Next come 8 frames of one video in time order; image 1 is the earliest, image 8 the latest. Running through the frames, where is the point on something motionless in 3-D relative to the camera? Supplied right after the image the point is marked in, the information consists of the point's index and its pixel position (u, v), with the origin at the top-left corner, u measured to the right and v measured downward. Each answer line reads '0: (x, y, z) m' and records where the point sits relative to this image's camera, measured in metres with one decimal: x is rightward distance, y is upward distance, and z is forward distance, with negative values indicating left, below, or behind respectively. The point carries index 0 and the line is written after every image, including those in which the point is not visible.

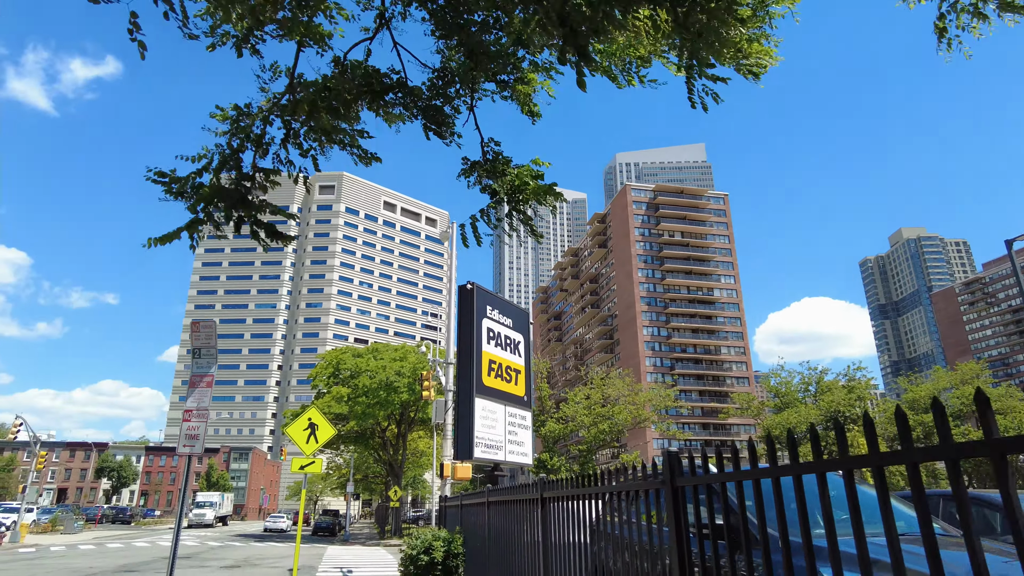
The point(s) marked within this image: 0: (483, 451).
0: (-0.5, -2.6, +10.3) m
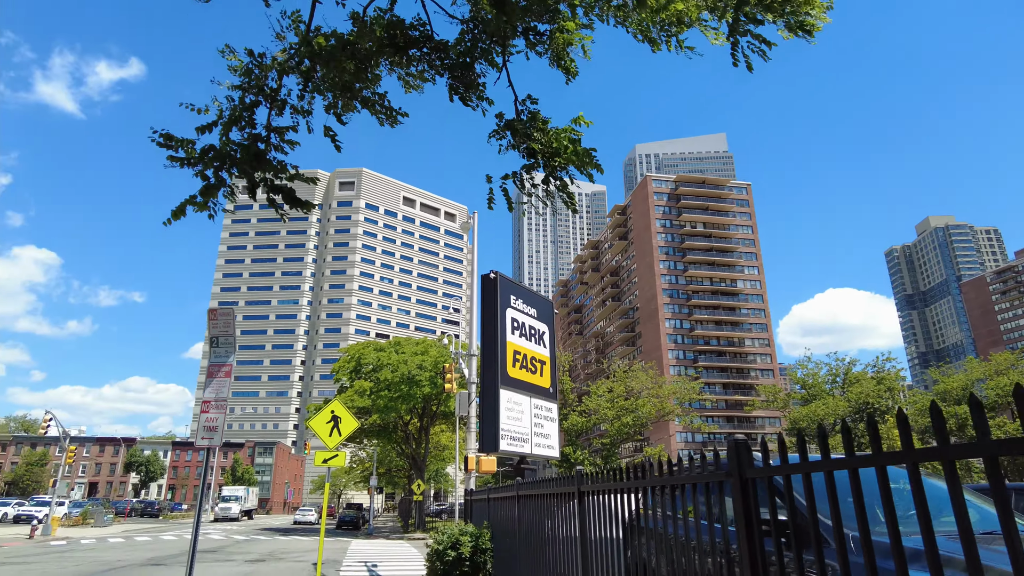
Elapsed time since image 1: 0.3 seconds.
0: (0.0, -2.4, +10.1) m
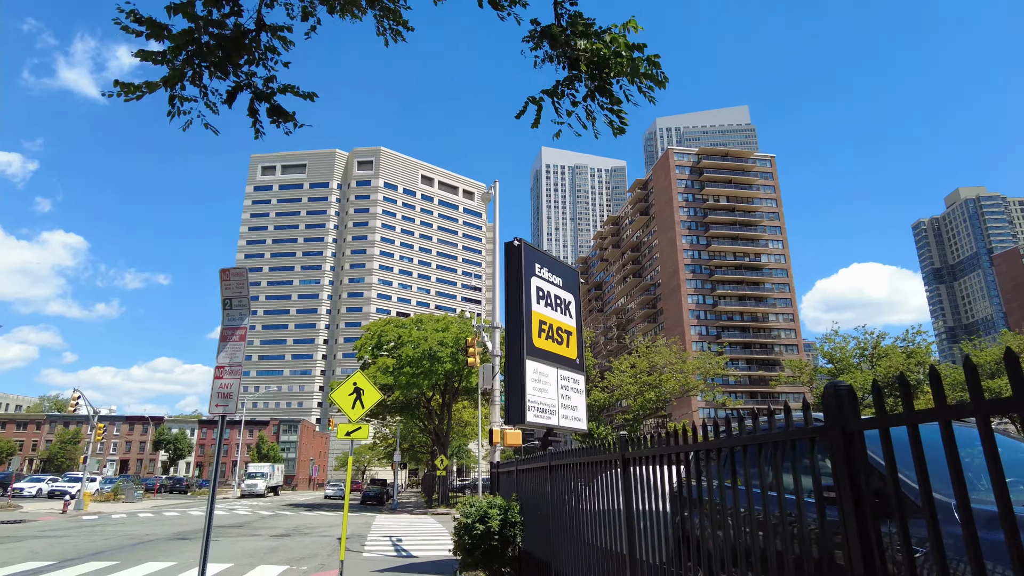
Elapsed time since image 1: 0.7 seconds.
0: (+0.4, -1.9, +9.8) m
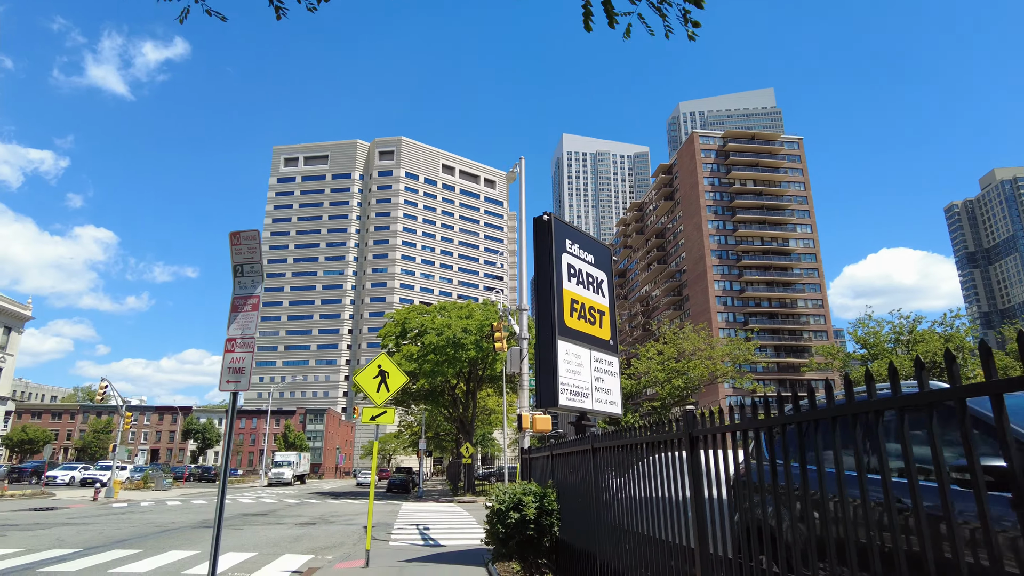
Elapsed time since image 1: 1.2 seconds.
0: (+0.8, -1.5, +9.2) m
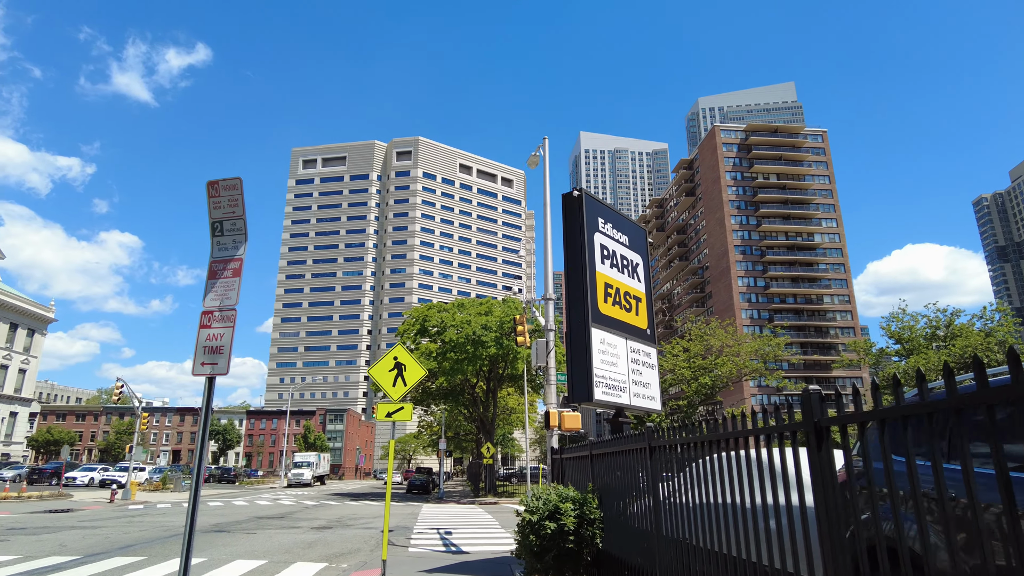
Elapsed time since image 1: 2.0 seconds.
0: (+1.2, -1.3, +8.3) m
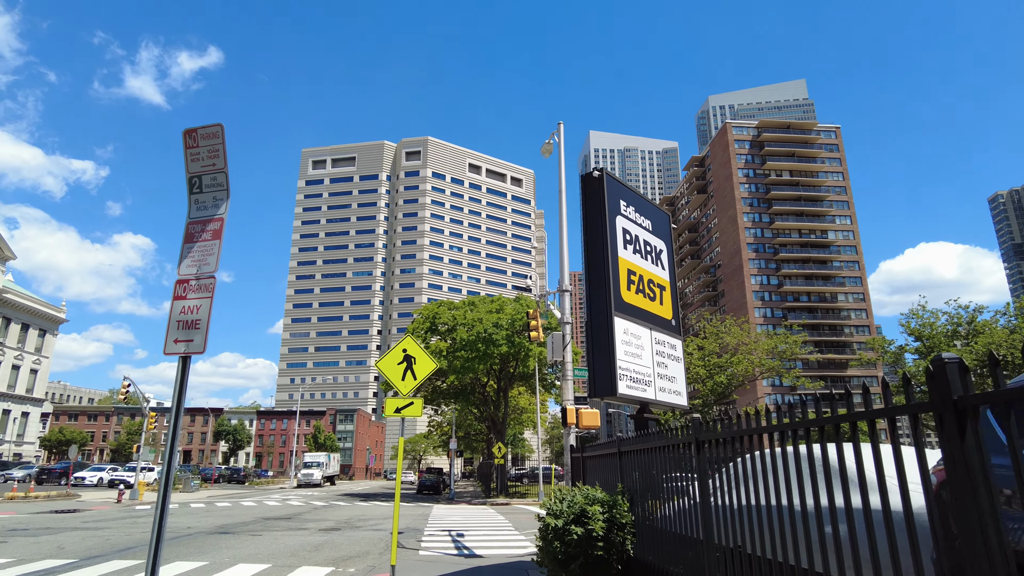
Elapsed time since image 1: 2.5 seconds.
0: (+1.4, -1.1, +7.7) m
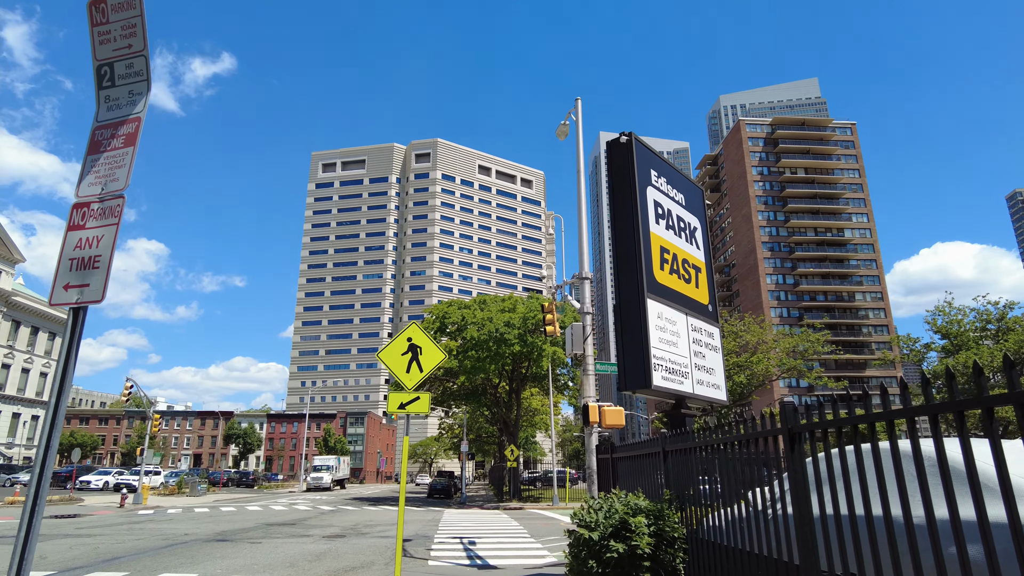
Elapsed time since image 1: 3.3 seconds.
0: (+1.6, -0.9, +6.8) m
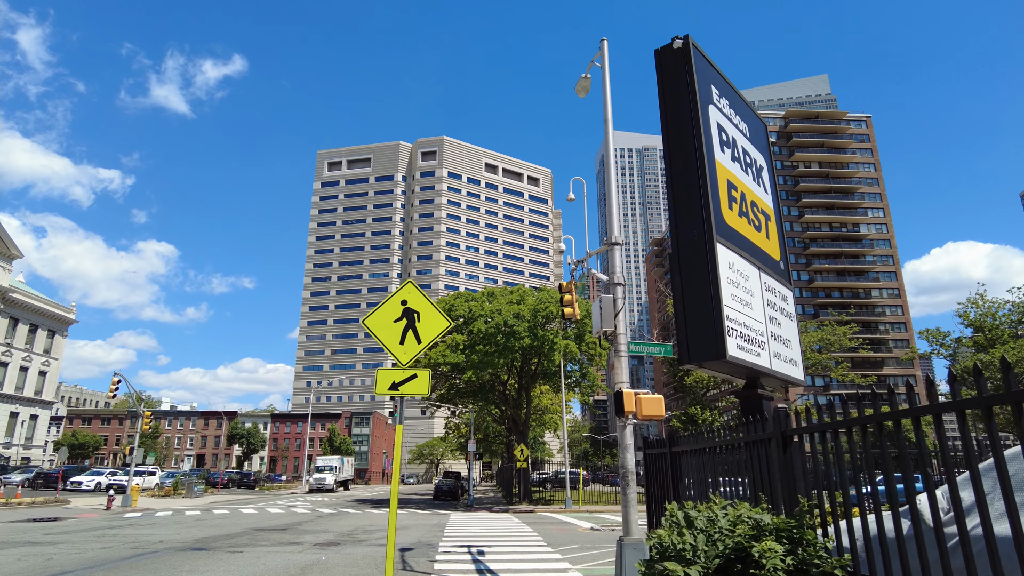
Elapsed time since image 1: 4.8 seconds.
0: (+1.8, -0.4, +5.1) m
